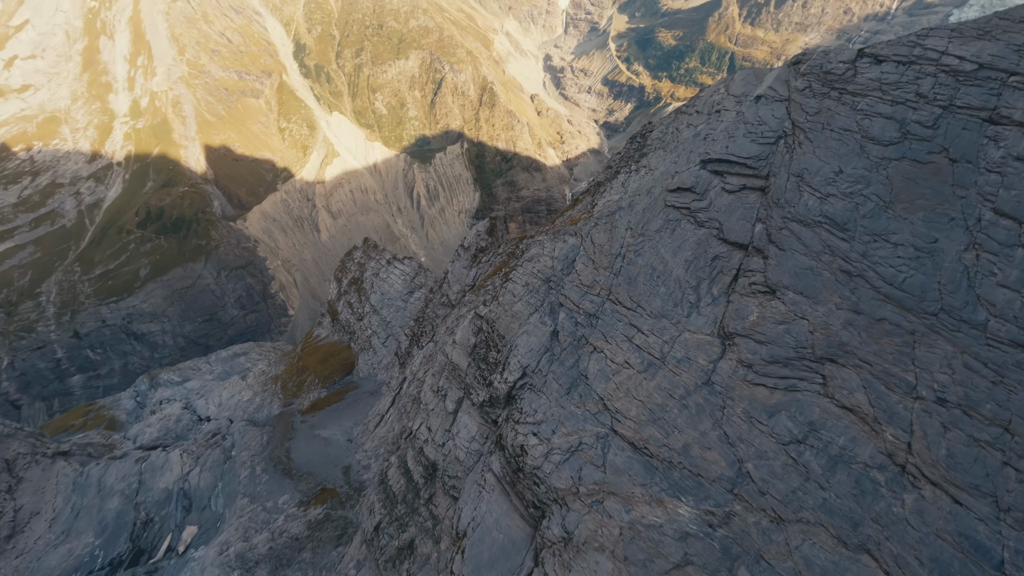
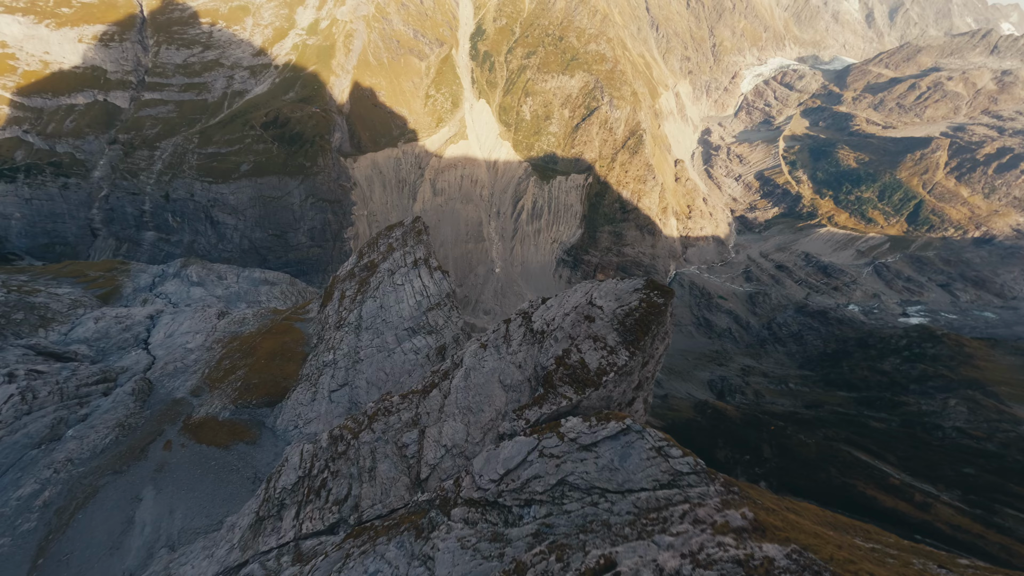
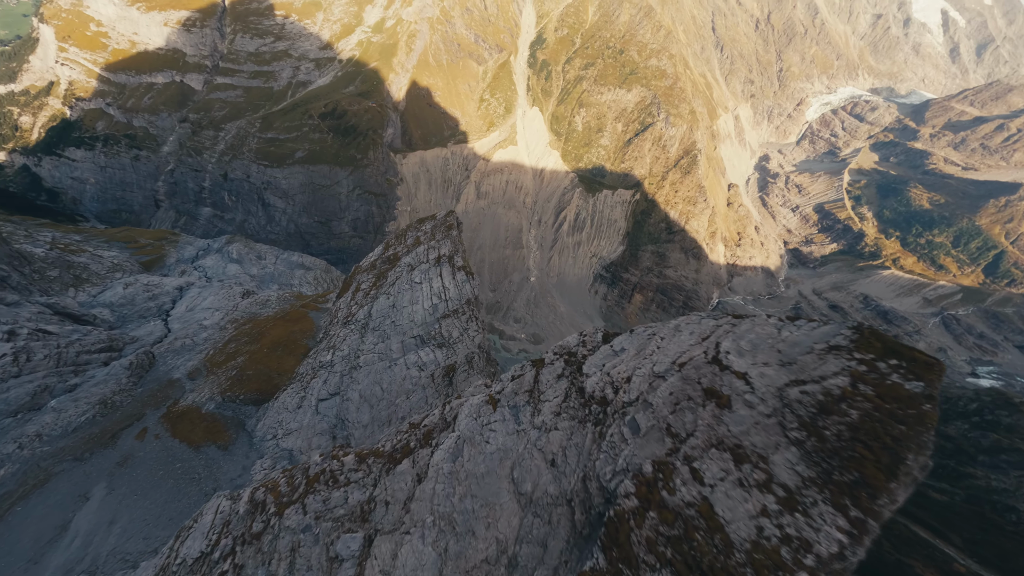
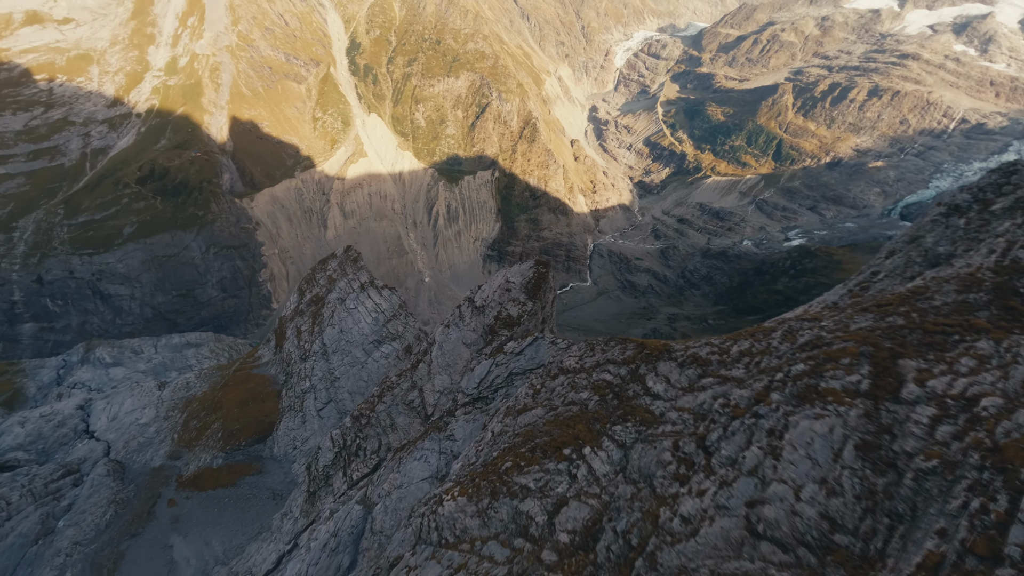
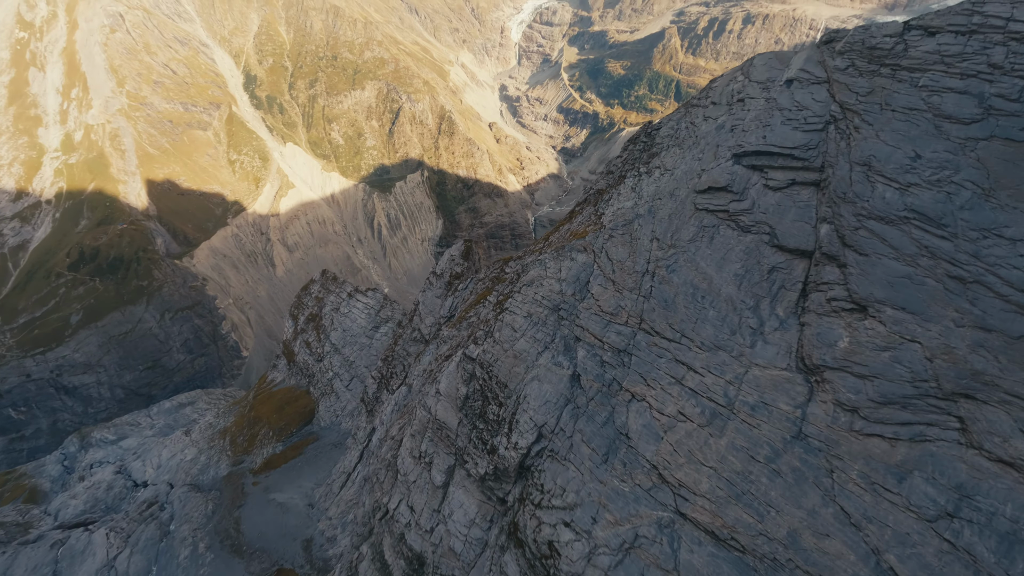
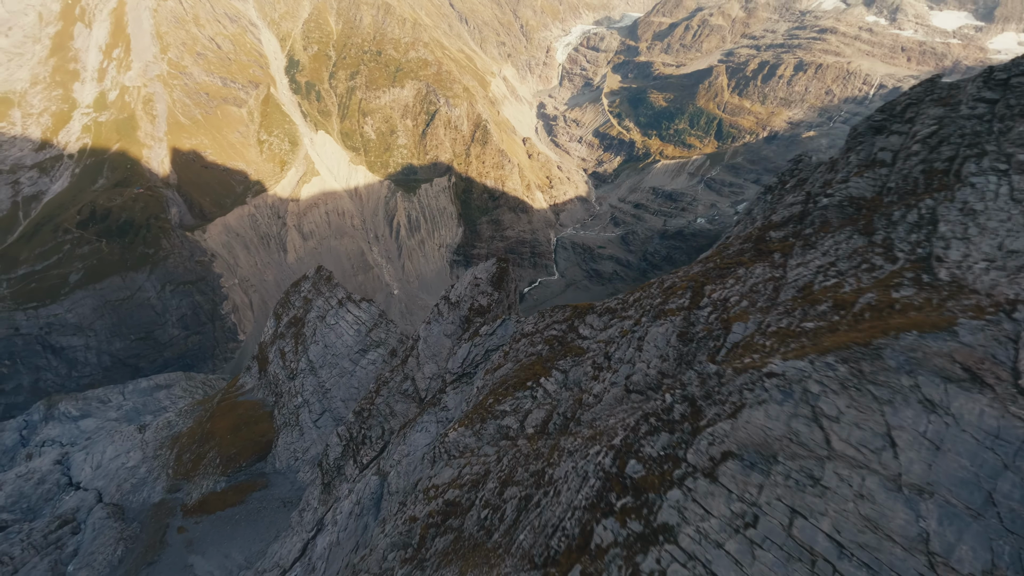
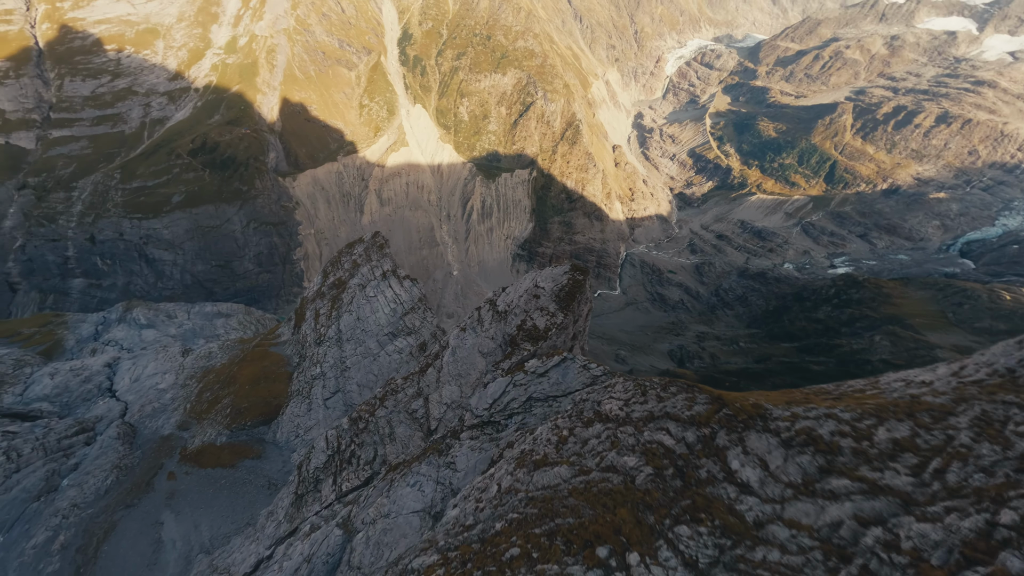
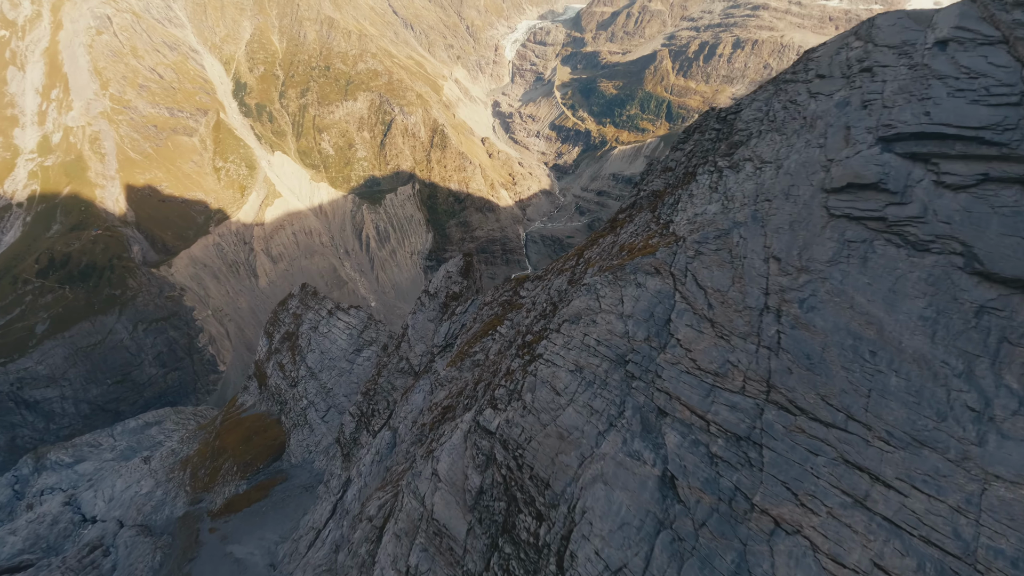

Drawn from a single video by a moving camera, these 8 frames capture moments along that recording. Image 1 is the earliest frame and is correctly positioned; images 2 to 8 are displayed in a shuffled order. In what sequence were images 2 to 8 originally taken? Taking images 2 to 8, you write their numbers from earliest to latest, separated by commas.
5, 8, 6, 4, 7, 2, 3
